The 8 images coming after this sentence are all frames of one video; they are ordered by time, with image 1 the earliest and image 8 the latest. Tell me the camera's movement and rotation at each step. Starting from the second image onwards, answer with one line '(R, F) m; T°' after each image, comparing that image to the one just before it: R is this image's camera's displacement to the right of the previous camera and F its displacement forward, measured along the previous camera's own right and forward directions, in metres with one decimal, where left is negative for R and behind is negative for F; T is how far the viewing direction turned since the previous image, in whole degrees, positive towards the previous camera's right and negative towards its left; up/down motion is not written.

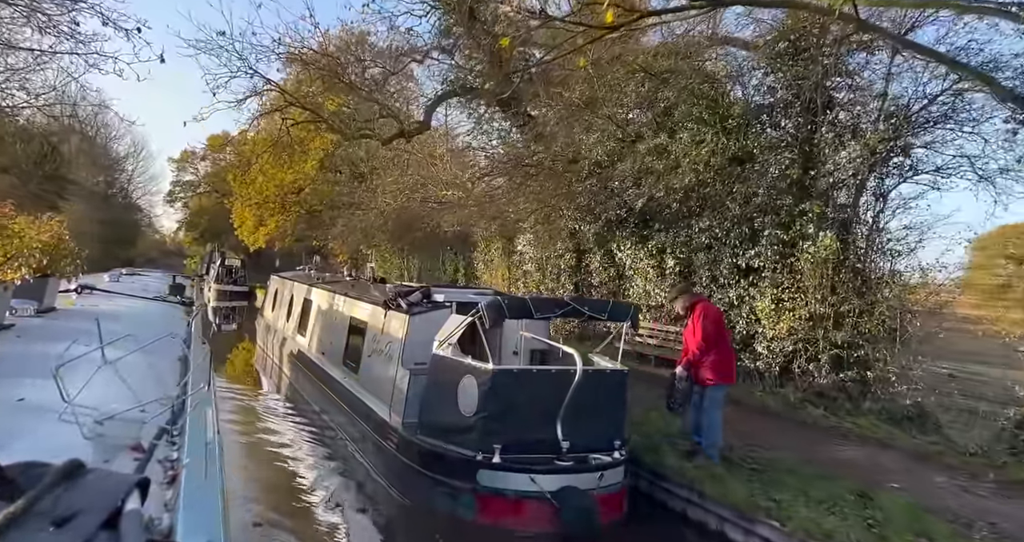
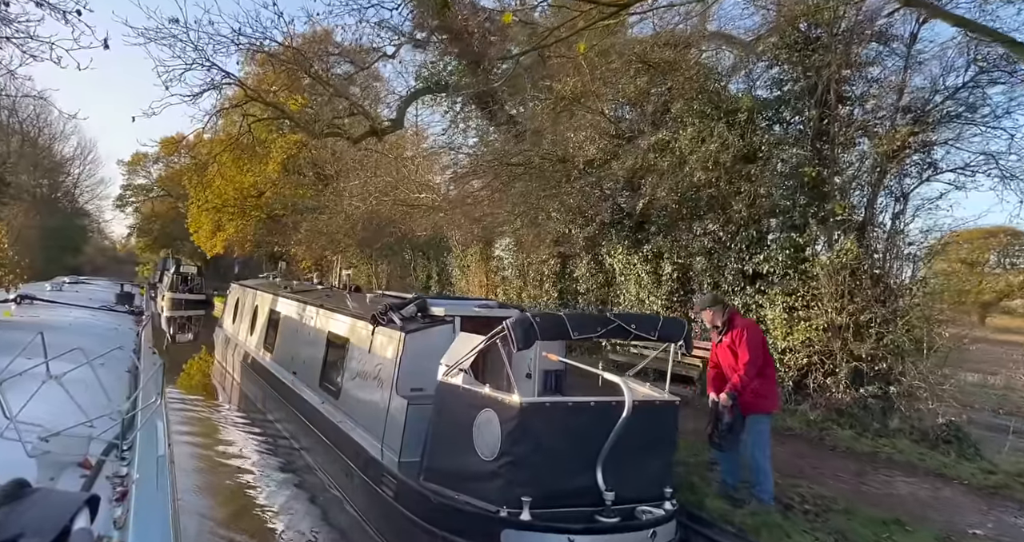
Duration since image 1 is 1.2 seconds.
(-0.4, +0.8) m; +3°
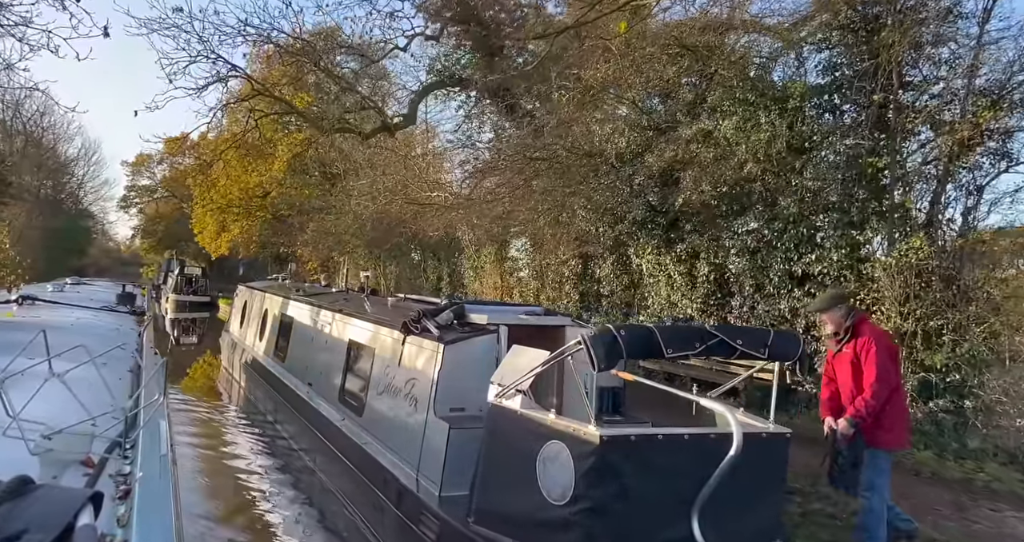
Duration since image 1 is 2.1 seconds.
(-0.3, +0.6) m; 0°
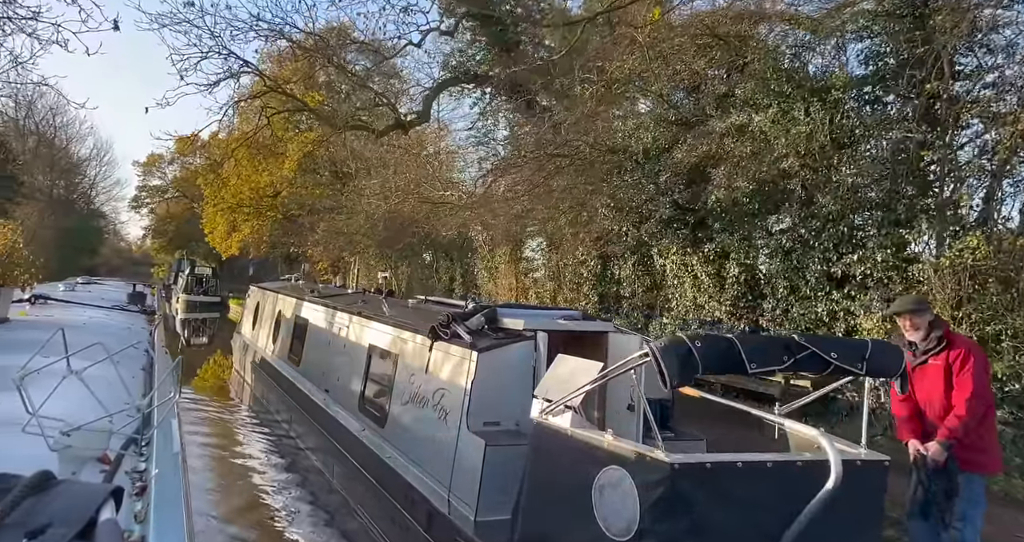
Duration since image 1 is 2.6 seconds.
(-0.2, +0.3) m; -1°
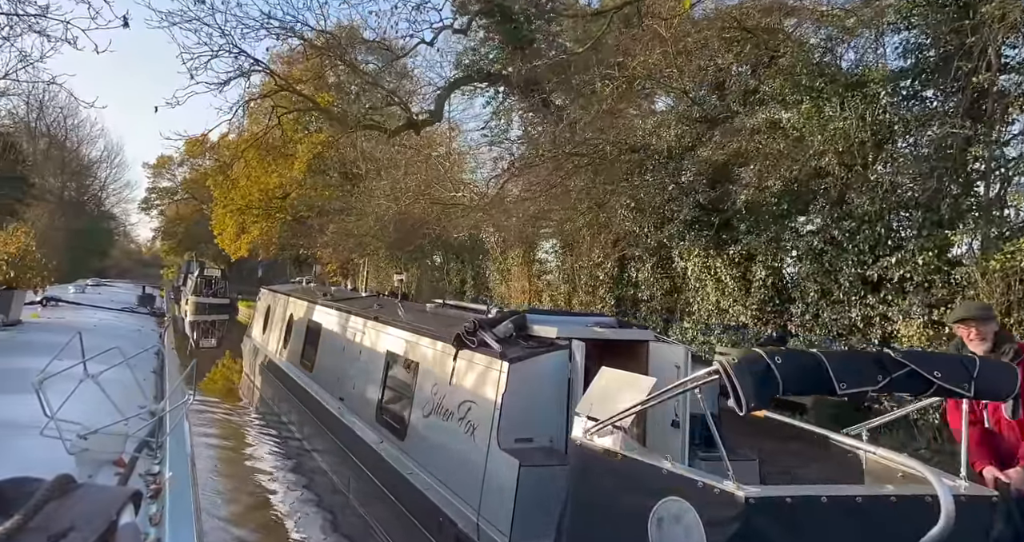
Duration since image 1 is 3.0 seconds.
(-0.1, +0.3) m; -1°
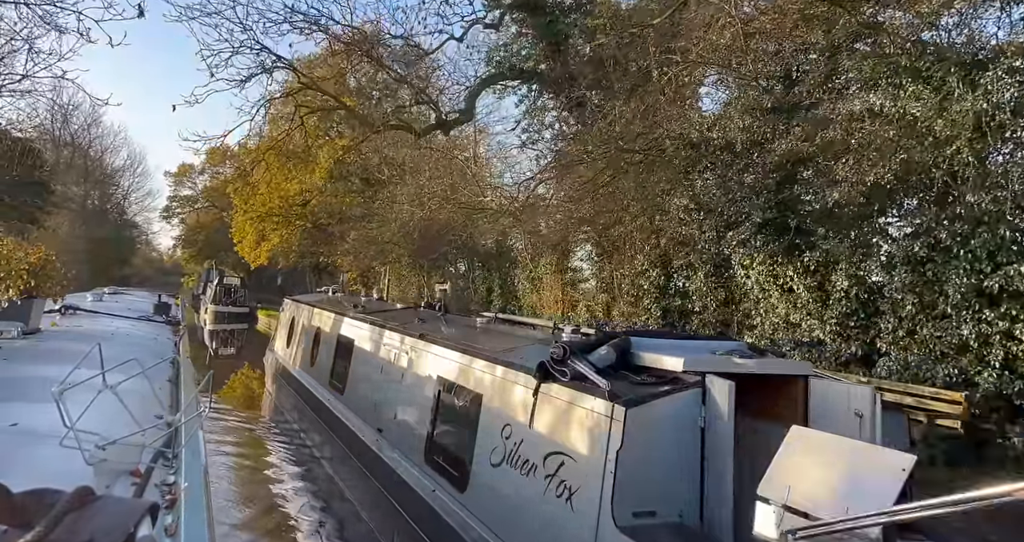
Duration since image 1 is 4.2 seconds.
(-0.4, +0.9) m; -2°
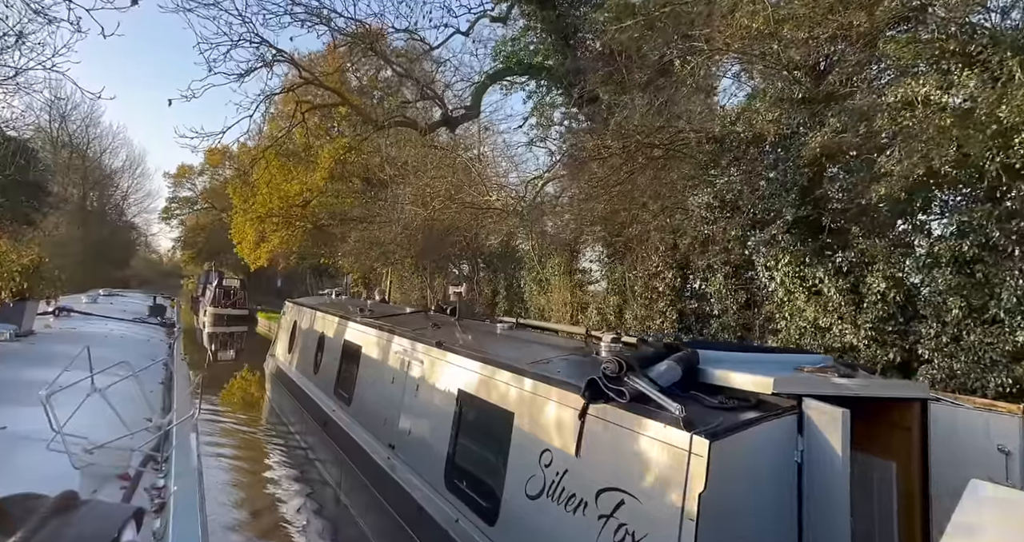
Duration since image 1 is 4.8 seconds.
(-0.2, +0.4) m; 0°
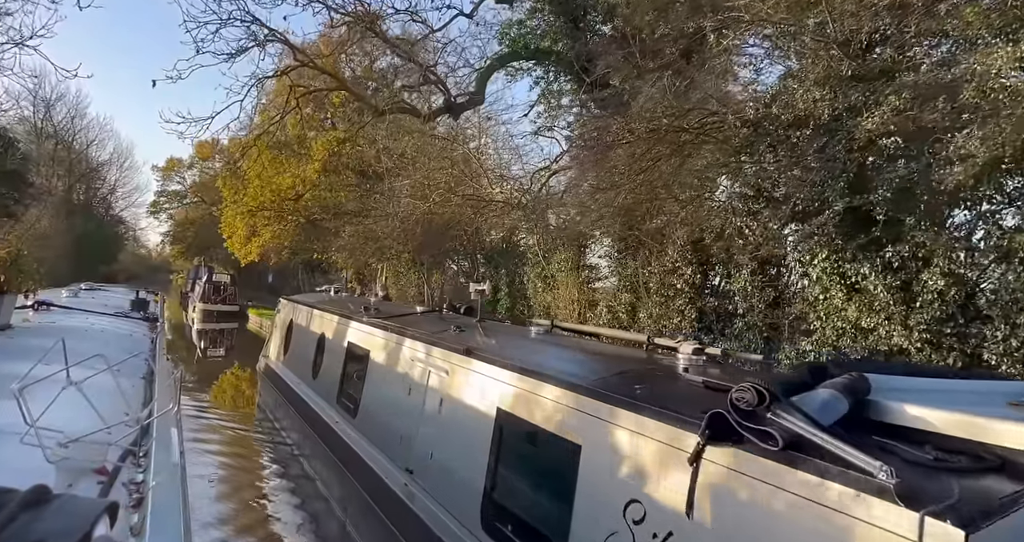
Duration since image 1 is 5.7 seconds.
(-0.3, +0.7) m; +1°
